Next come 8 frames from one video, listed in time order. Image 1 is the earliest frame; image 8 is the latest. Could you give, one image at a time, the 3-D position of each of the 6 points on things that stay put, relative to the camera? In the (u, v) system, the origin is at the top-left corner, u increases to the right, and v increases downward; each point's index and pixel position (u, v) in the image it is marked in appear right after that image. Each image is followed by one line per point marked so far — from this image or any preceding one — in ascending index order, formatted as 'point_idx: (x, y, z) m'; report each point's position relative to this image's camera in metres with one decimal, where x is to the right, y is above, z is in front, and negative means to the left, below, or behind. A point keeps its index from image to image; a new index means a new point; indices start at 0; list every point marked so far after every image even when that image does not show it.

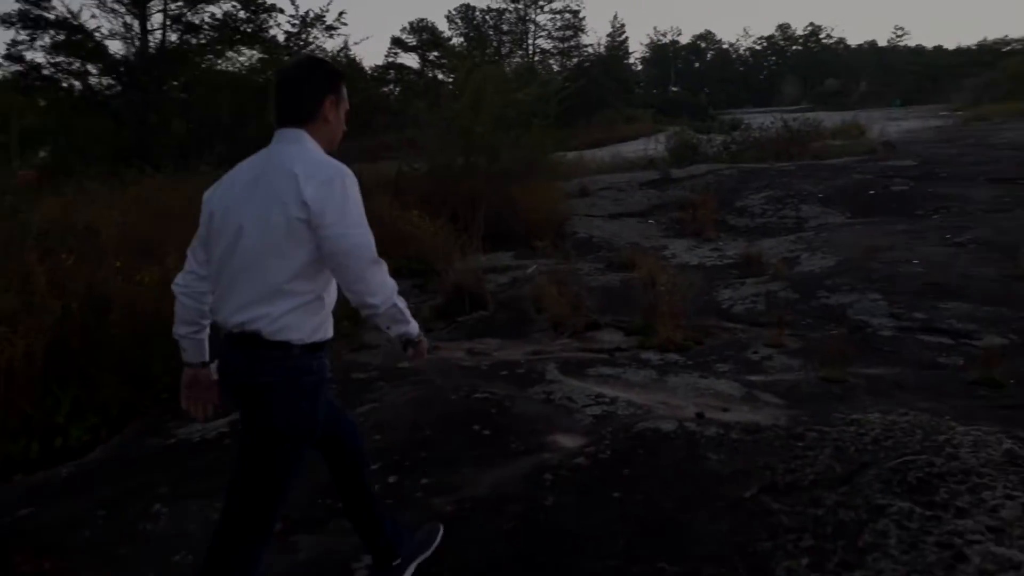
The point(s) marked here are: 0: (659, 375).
0: (+0.9, -0.5, +5.1) m
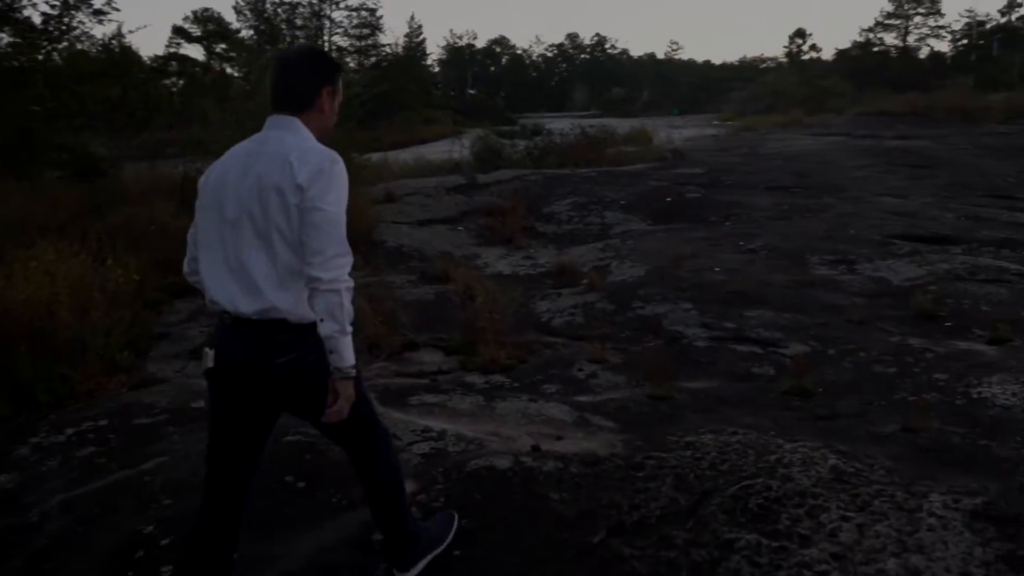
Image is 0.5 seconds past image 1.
0: (-0.1, -0.7, +4.8) m
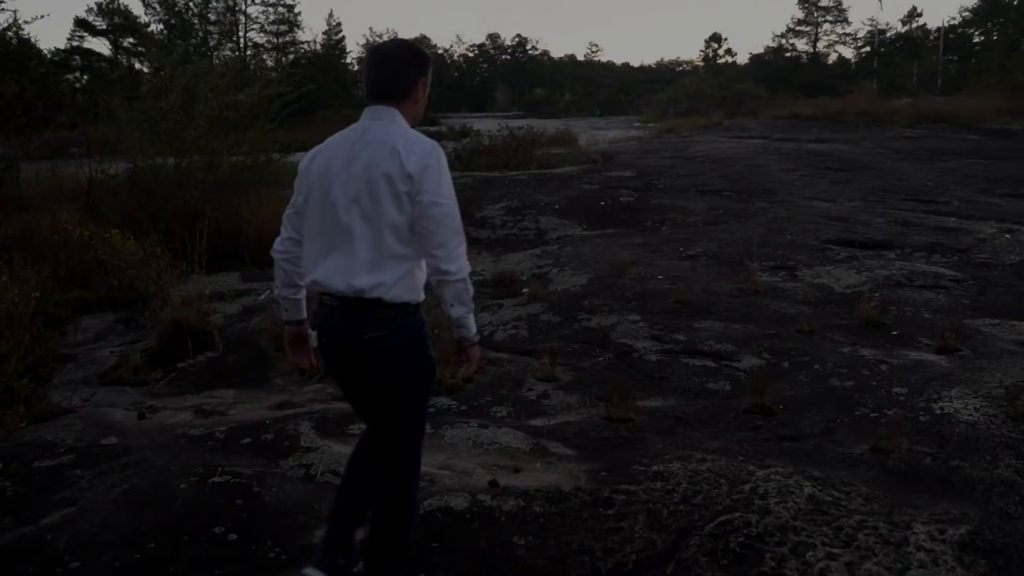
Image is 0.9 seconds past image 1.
0: (-0.4, -0.8, +4.4) m
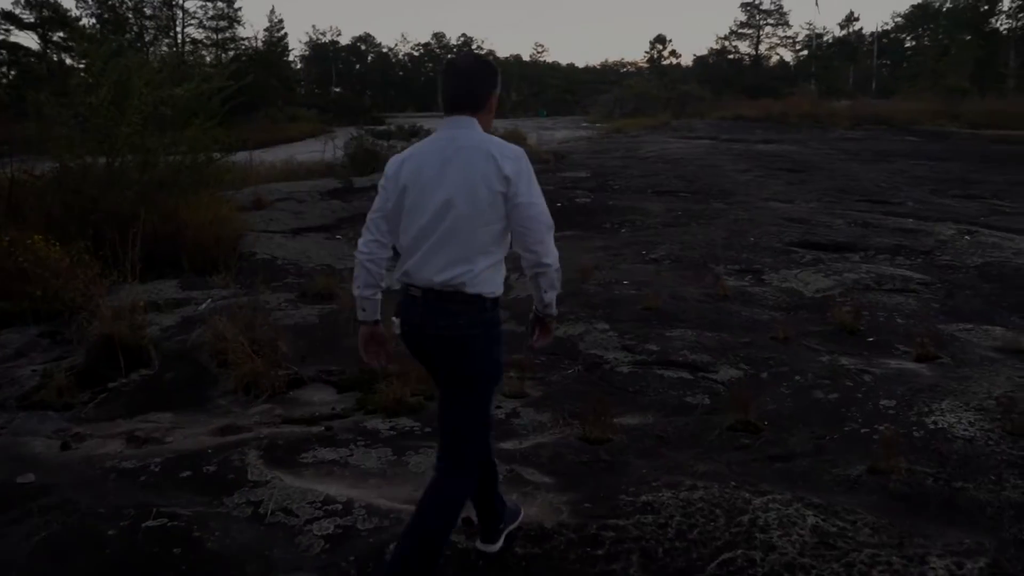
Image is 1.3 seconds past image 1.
0: (-0.6, -0.8, +4.0) m
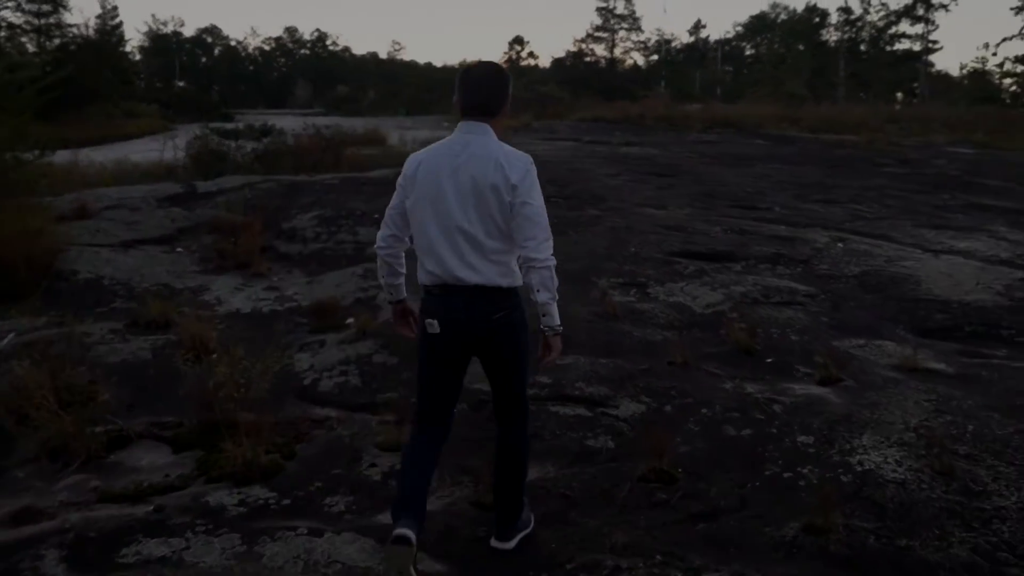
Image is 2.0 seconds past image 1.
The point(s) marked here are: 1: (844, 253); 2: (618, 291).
0: (-1.1, -1.0, +3.2) m
1: (+3.3, +0.4, +8.2) m
2: (+0.9, 0.0, +7.1) m
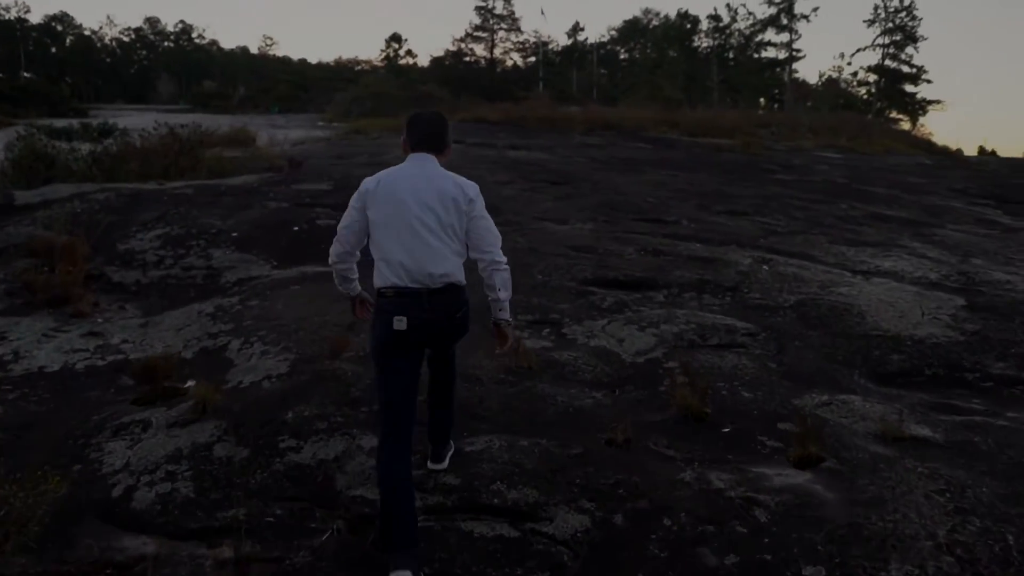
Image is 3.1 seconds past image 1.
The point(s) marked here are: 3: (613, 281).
0: (-1.3, -1.3, +1.8) m
1: (+2.3, +0.1, +7.3) m
2: (+0.1, -0.3, +5.9) m
3: (+0.9, +0.1, +7.1) m
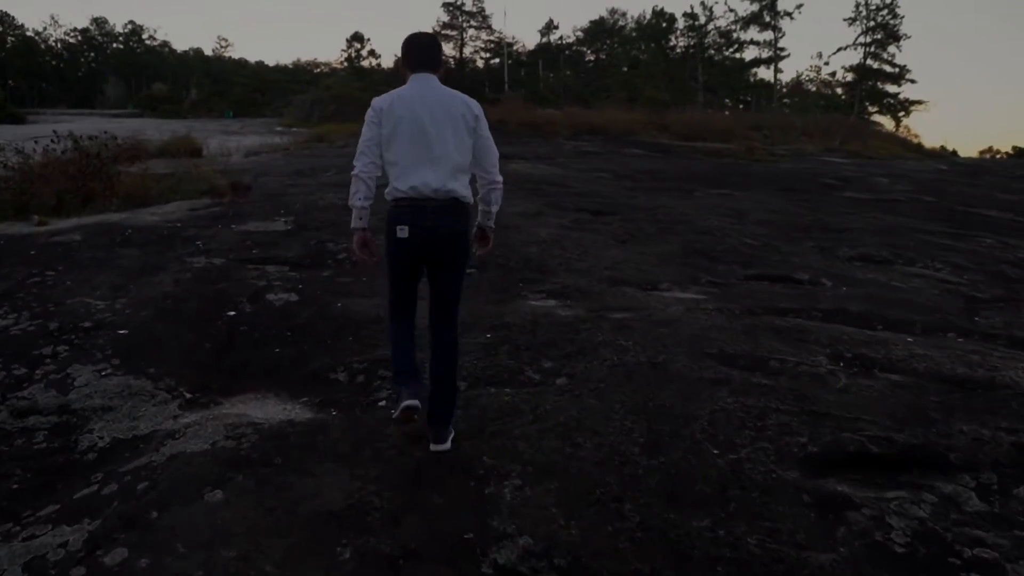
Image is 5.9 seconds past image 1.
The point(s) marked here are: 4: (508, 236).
0: (-0.4, -2.2, -1.8) m
1: (+3.0, -0.7, +3.8) m
2: (+0.8, -1.1, +2.3) m
3: (+1.5, -0.7, +3.5) m
4: (0.0, +0.5, +8.2) m
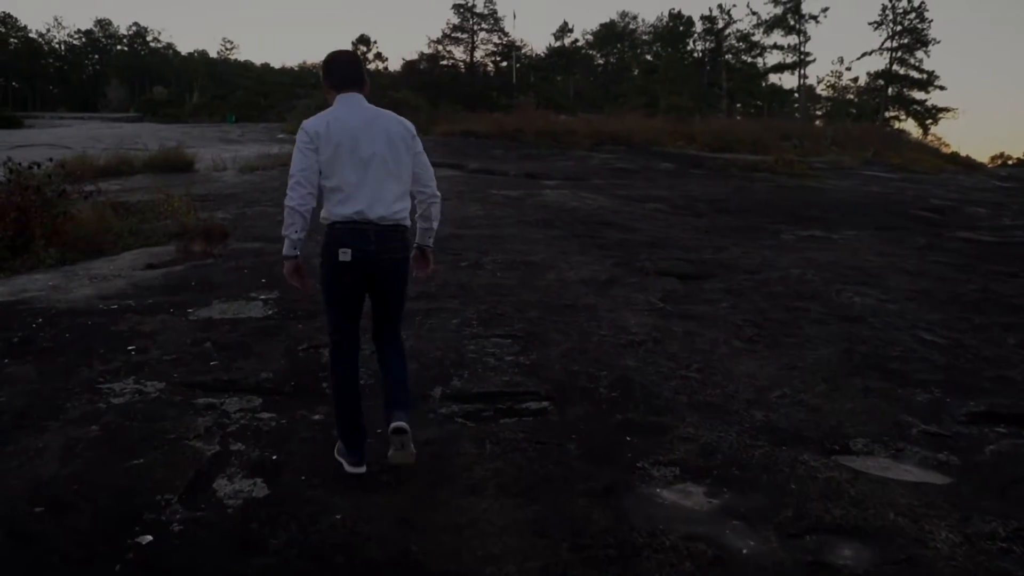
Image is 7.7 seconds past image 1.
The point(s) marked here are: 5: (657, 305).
0: (+0.1, -2.9, -4.3) m
1: (+3.5, -1.5, +1.3) m
2: (+1.3, -1.9, -0.2) m
3: (+2.0, -1.6, +1.0) m
4: (+0.5, -0.3, +5.7) m
5: (+1.2, -0.1, +6.4) m
